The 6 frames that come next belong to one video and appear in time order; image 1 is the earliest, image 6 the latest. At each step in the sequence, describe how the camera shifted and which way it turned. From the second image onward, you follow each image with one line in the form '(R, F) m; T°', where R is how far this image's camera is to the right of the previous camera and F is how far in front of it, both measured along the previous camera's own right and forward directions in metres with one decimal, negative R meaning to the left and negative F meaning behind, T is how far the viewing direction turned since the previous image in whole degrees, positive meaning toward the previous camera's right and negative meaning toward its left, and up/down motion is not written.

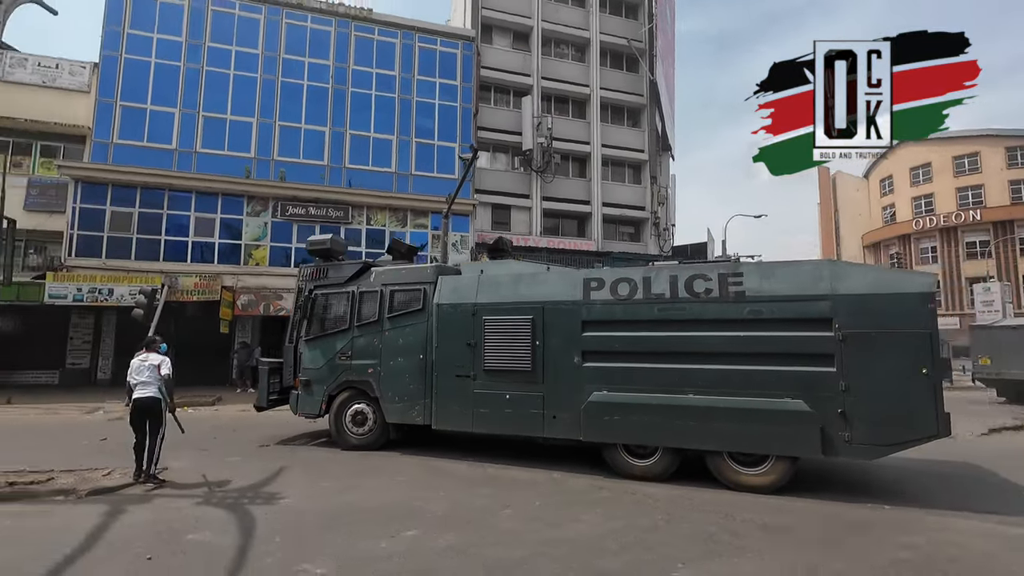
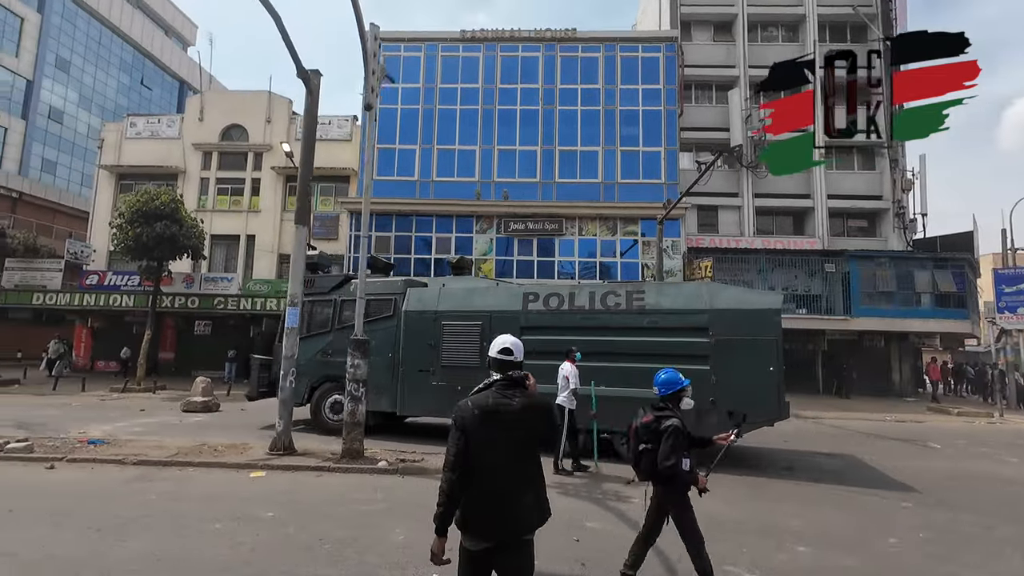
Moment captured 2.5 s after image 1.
(-2.3, -0.6) m; -18°
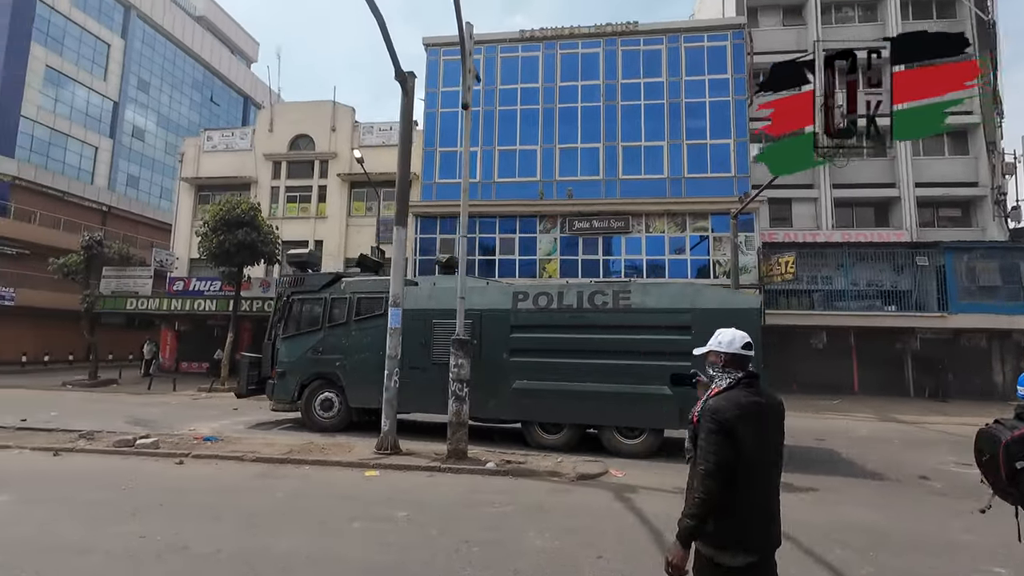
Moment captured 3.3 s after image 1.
(-1.0, +0.1) m; -5°
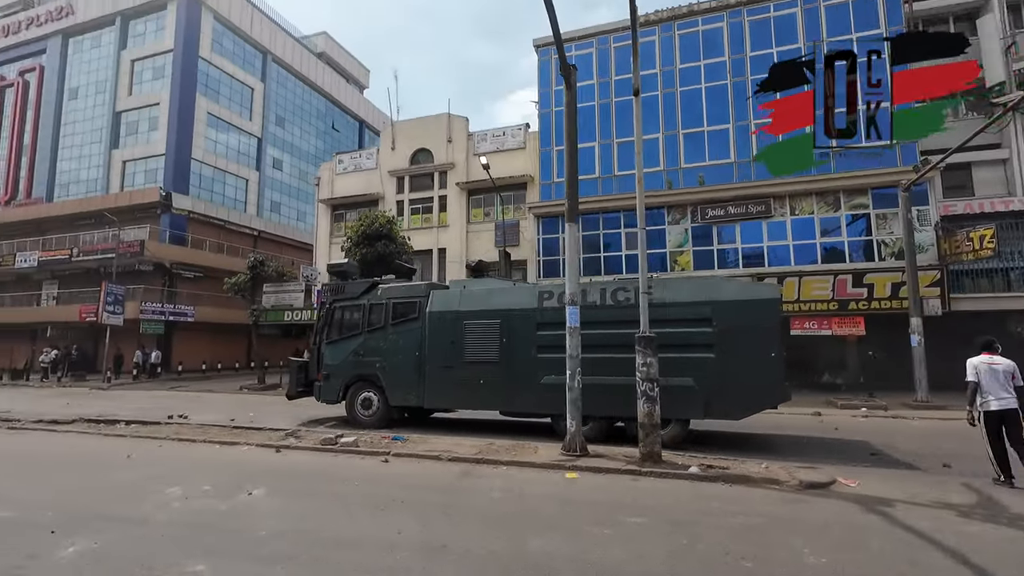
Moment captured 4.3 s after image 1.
(-1.5, +0.1) m; -11°
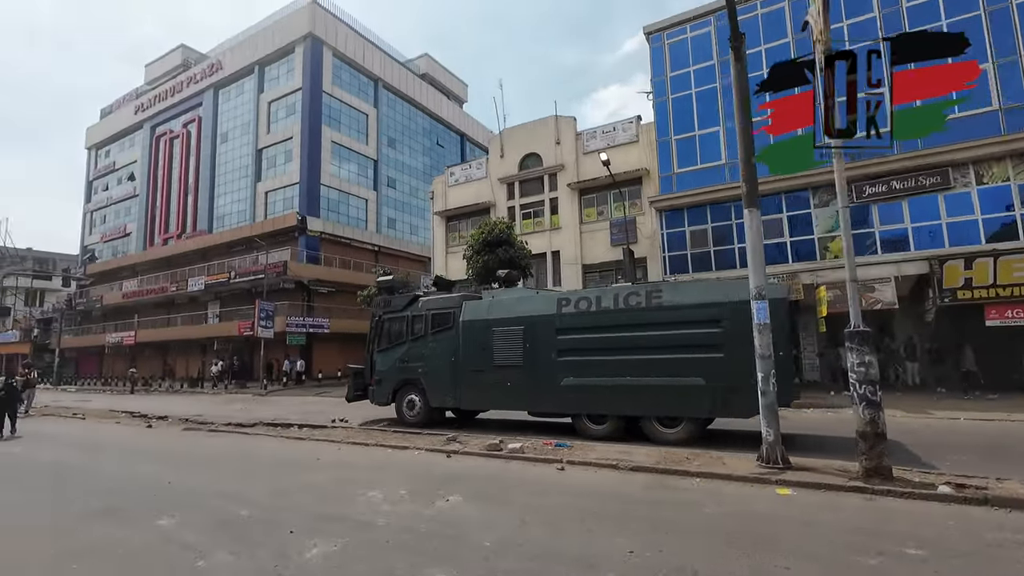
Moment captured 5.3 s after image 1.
(-1.2, +0.3) m; -11°
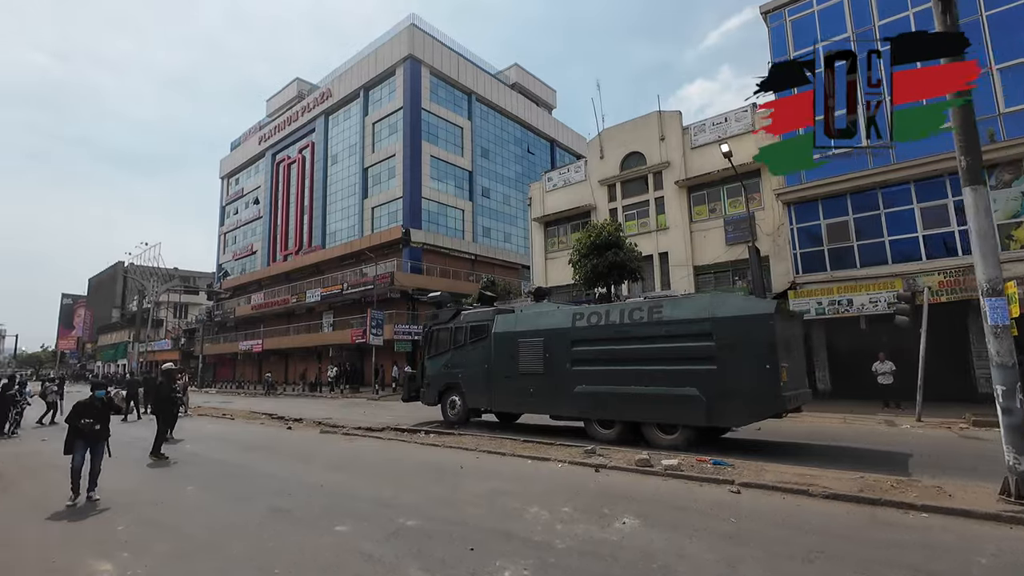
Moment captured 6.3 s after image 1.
(-1.1, +0.4) m; -10°
